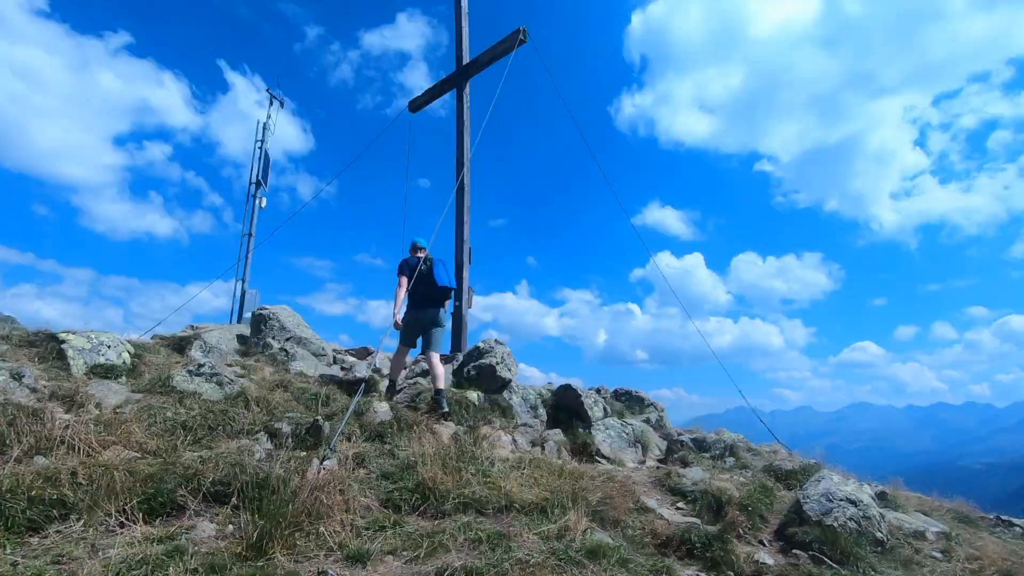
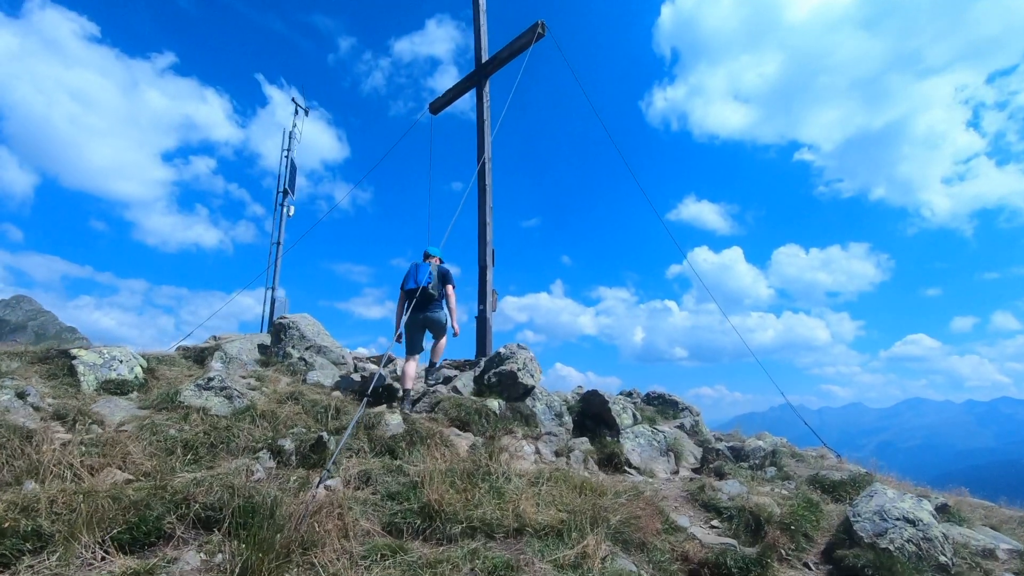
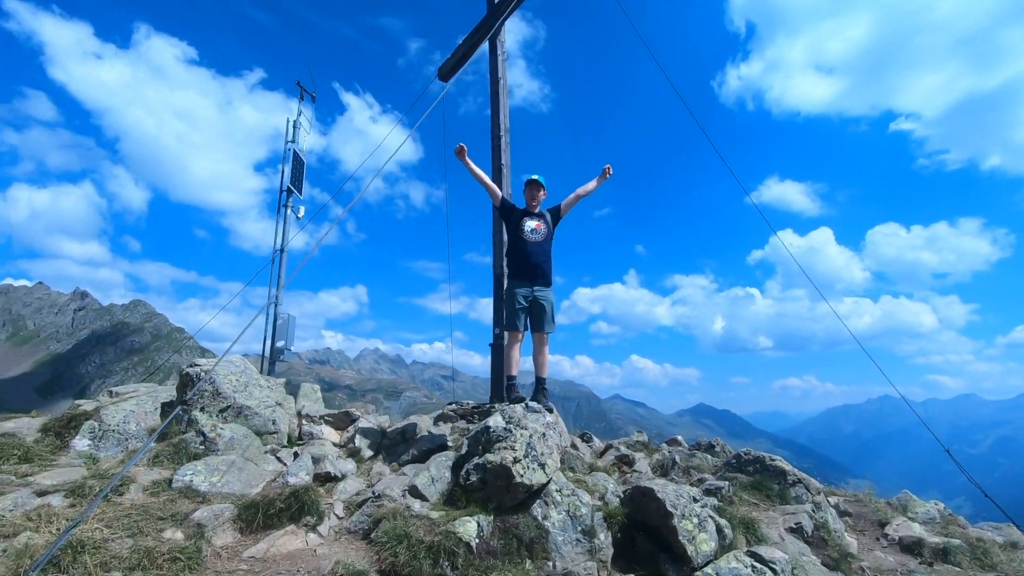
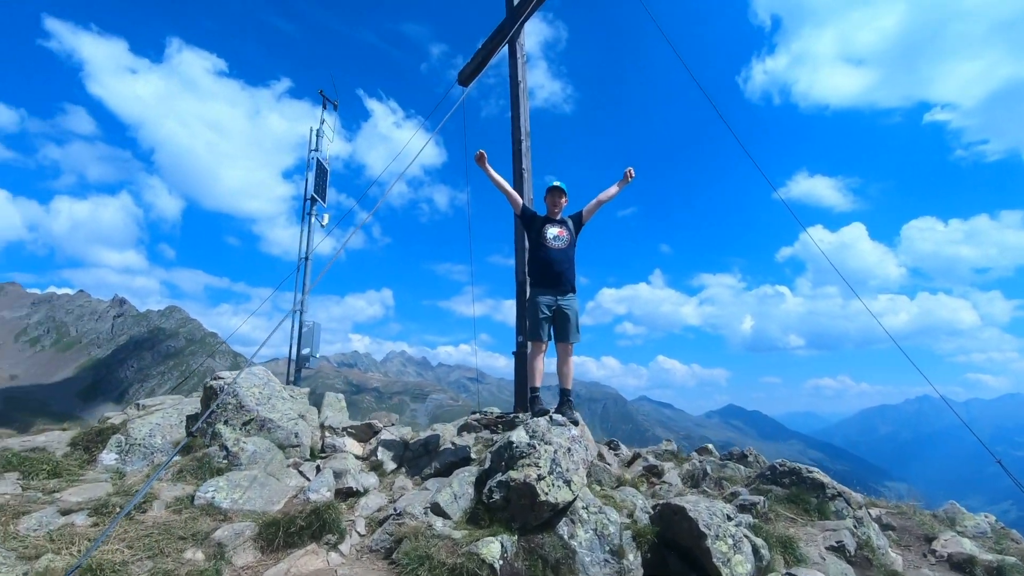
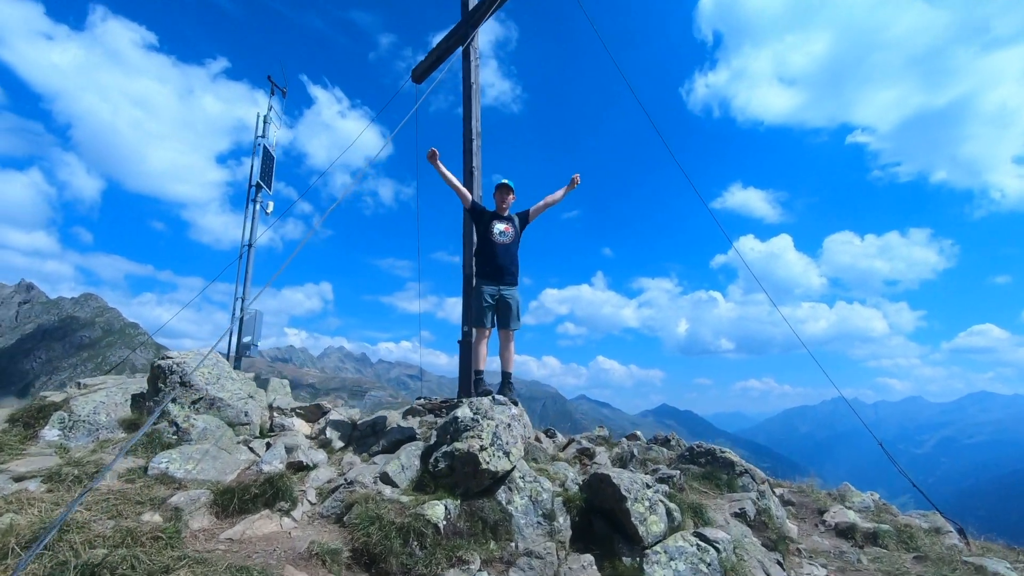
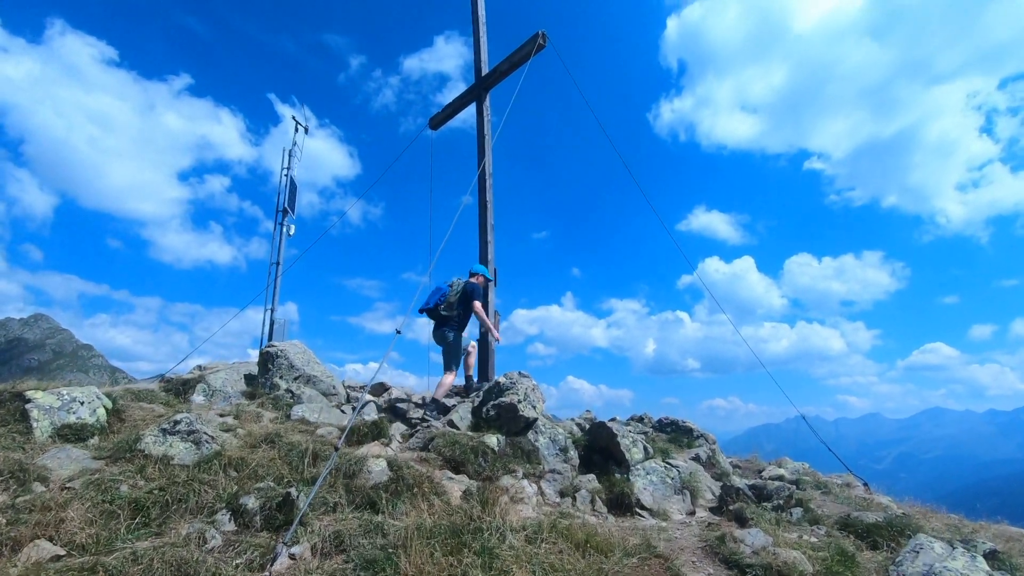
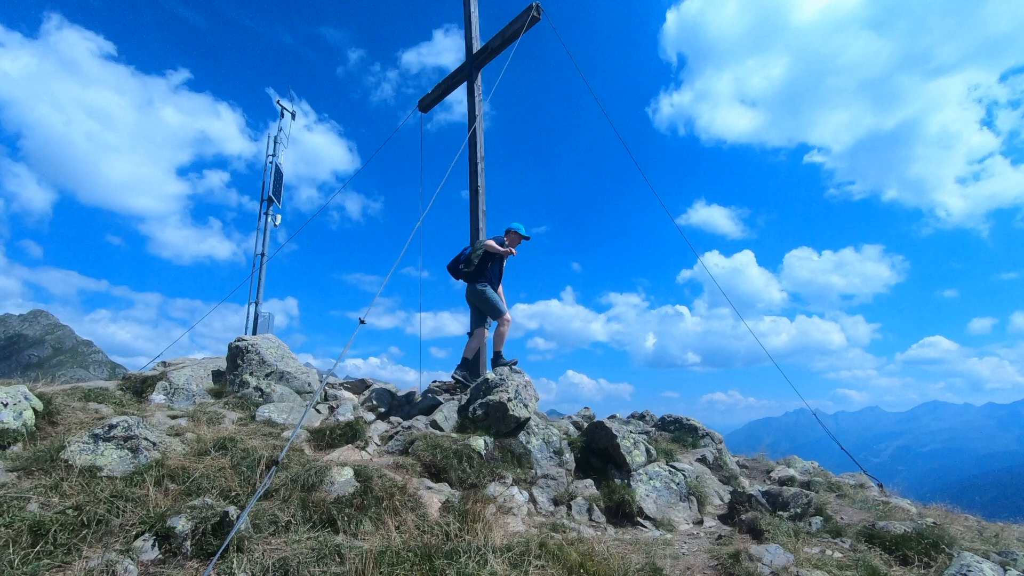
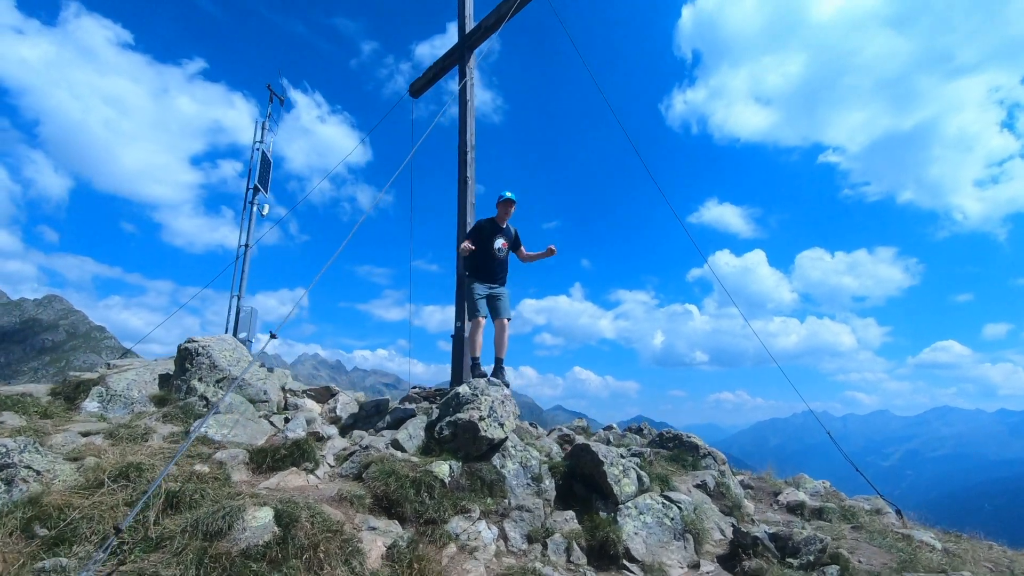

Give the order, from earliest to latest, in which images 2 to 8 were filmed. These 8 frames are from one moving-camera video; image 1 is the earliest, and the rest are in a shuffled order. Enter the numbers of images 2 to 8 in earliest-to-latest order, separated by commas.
2, 6, 7, 8, 5, 3, 4
